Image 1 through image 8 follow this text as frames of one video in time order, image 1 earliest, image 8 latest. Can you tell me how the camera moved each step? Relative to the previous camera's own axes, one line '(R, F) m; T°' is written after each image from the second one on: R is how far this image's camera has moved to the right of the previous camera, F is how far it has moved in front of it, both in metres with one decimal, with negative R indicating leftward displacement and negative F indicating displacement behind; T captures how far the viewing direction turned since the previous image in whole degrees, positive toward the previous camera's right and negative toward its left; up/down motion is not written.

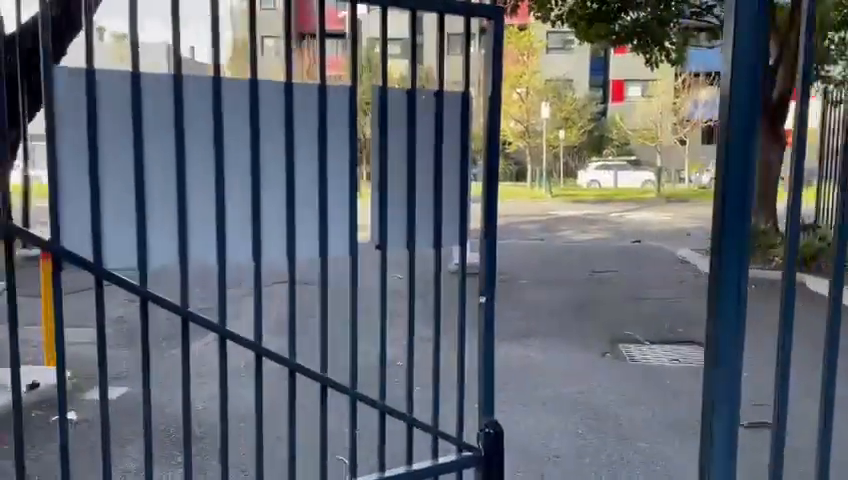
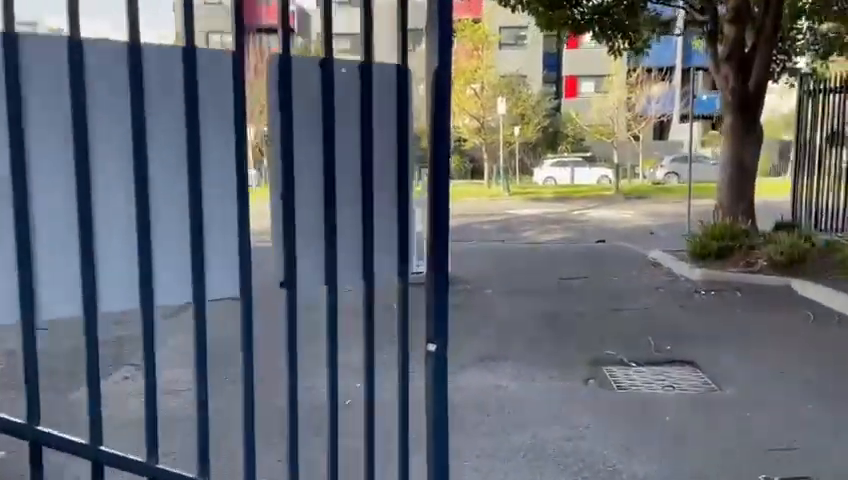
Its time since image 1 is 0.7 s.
(+0.1, +1.1) m; +4°
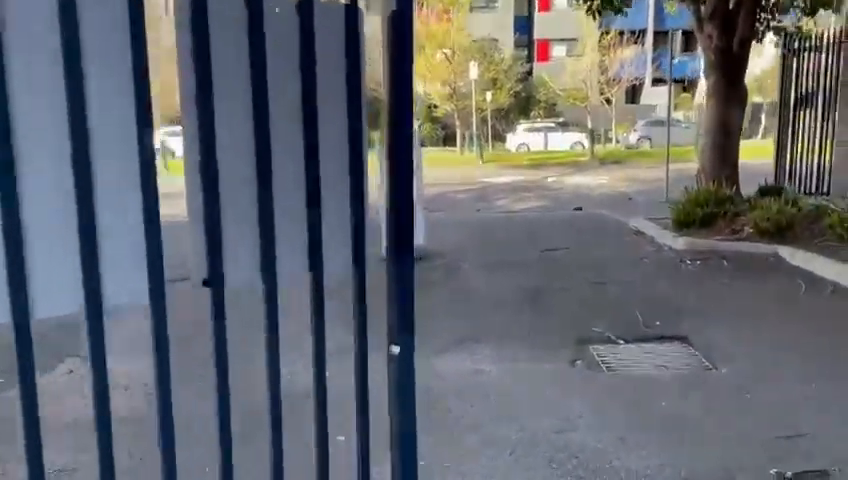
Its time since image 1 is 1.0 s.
(0.0, +0.5) m; +2°
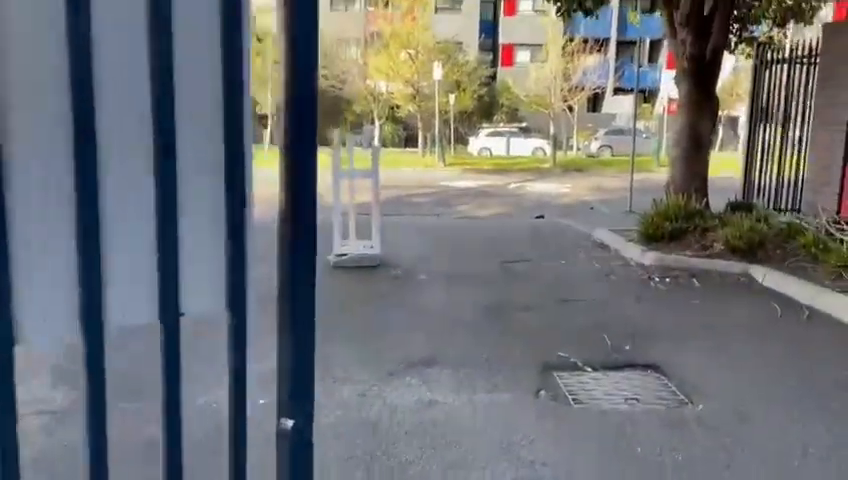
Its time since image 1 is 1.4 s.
(+0.1, +0.6) m; +3°
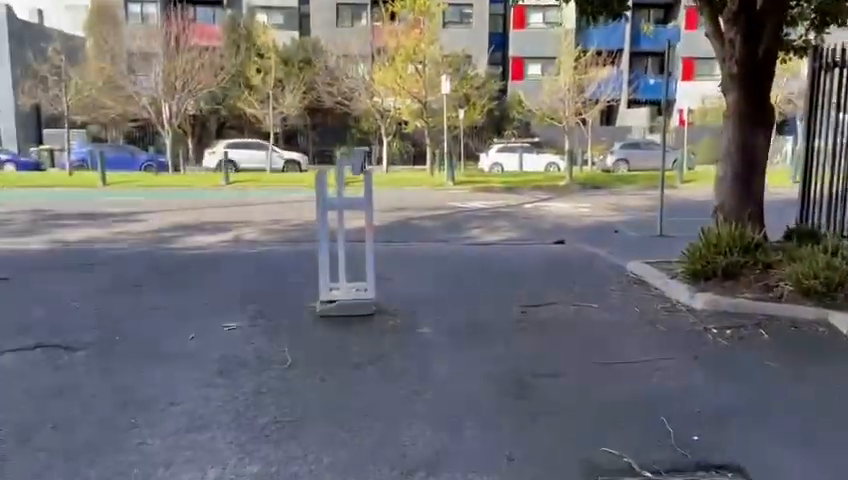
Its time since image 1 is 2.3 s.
(+0.1, +1.4) m; -1°
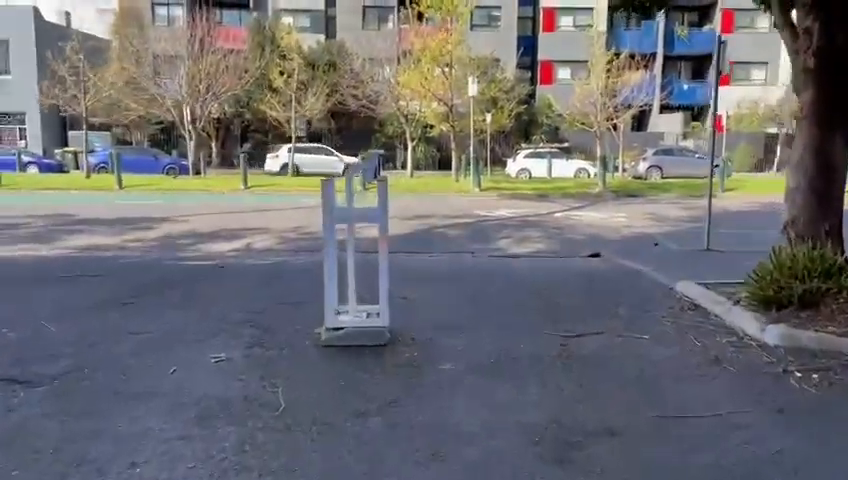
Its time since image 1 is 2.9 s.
(0.0, +1.0) m; -2°
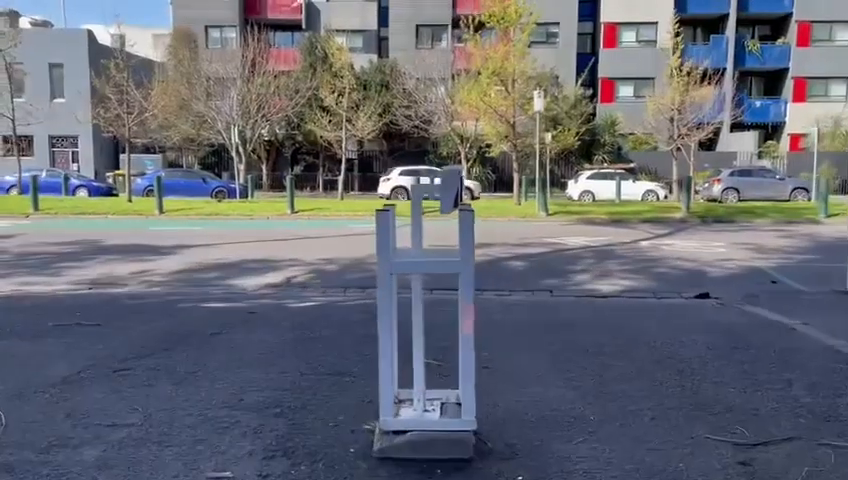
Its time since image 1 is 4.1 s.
(-0.3, +1.9) m; -4°
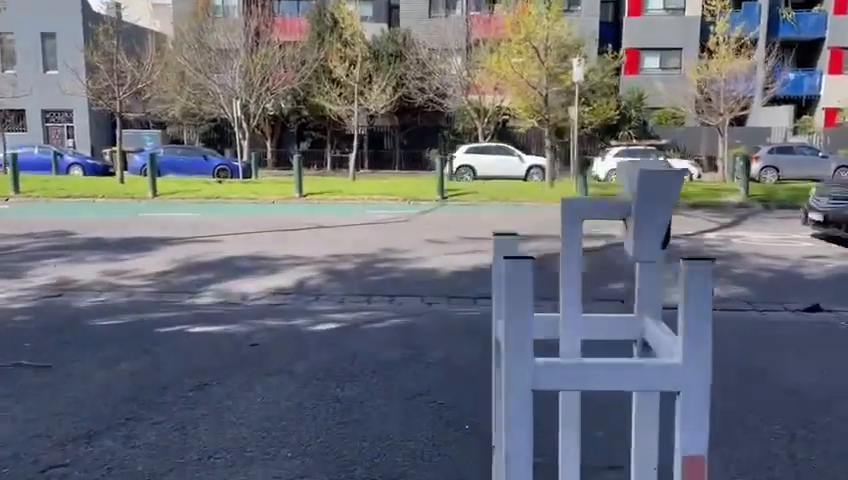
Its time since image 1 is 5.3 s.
(-0.5, +2.0) m; 0°
